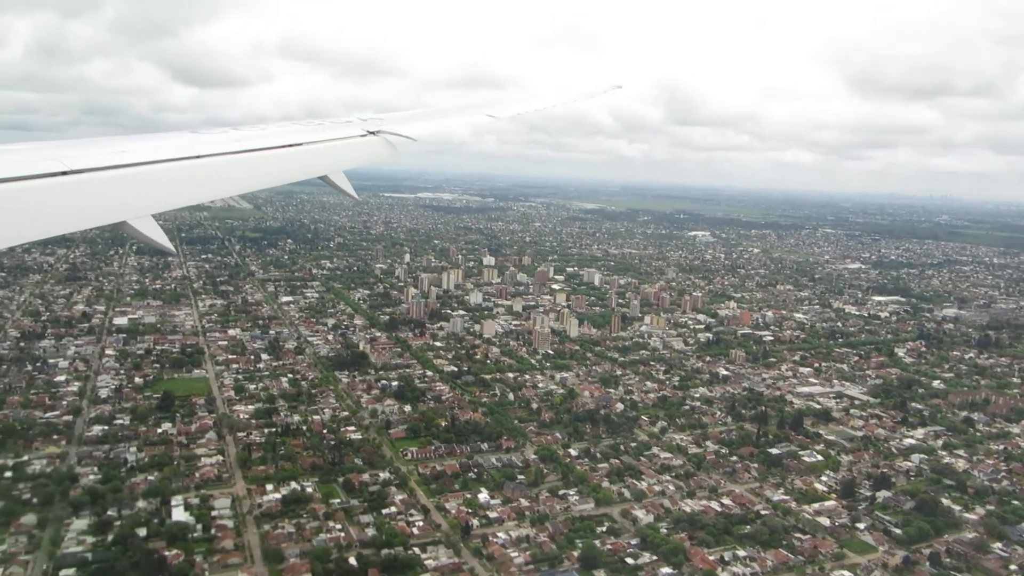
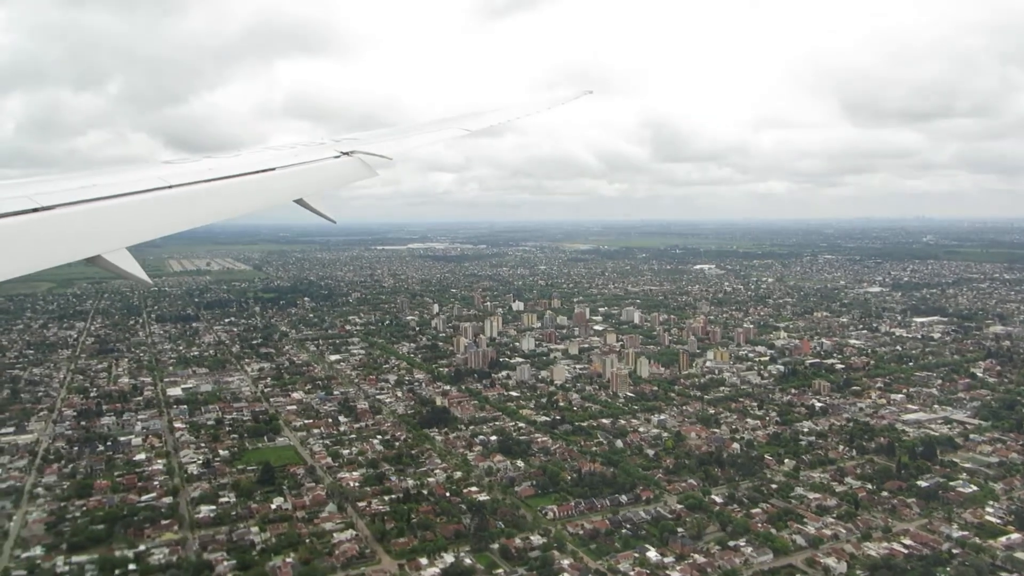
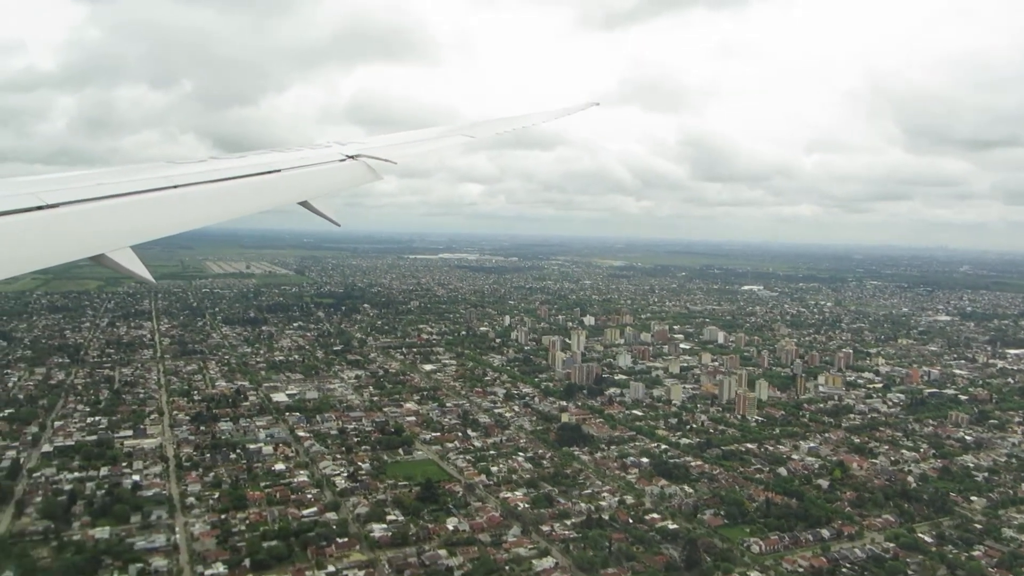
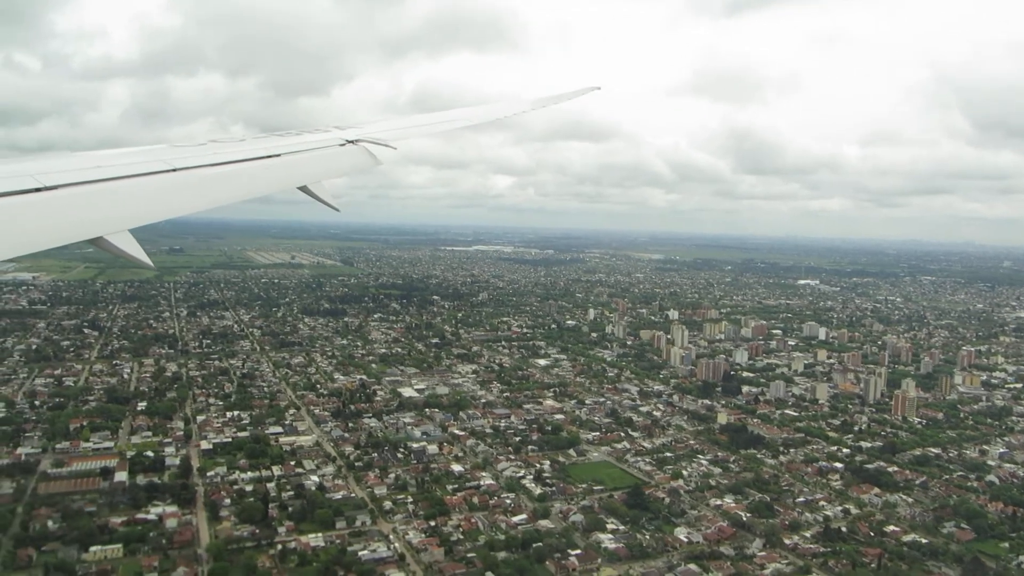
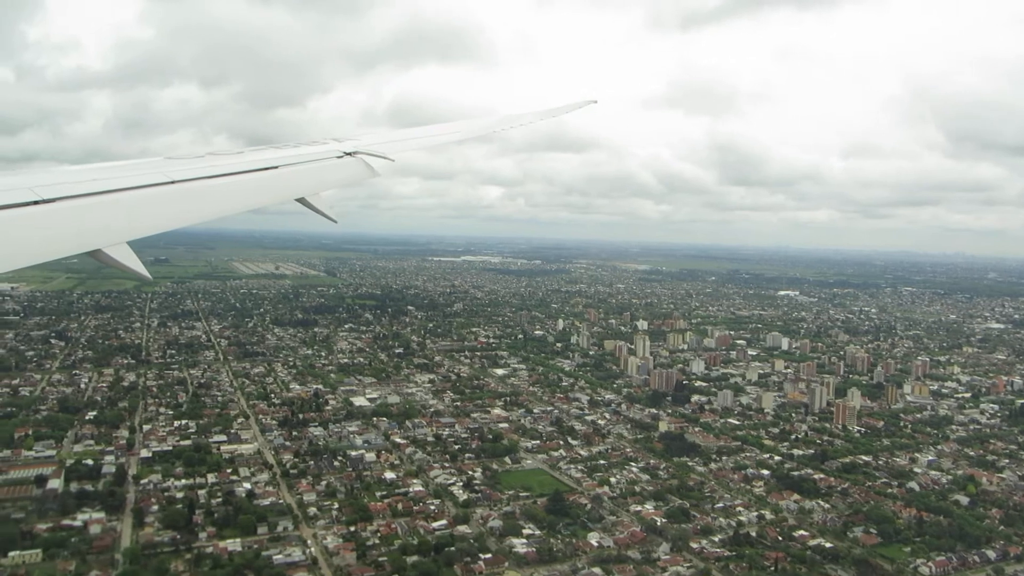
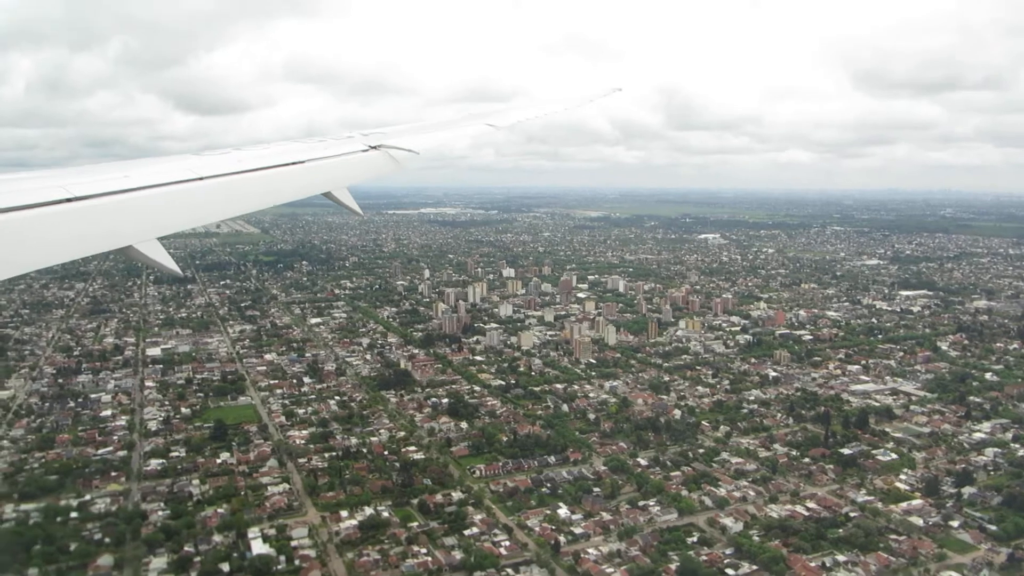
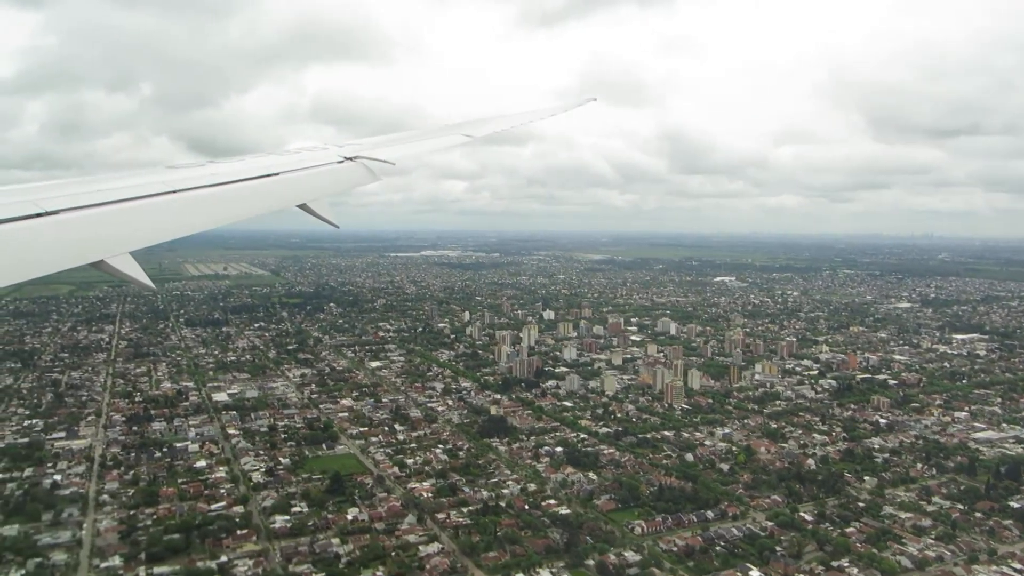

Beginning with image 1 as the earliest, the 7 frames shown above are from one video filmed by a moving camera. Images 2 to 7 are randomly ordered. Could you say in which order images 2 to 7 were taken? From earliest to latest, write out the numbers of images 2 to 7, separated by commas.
6, 2, 7, 3, 5, 4
